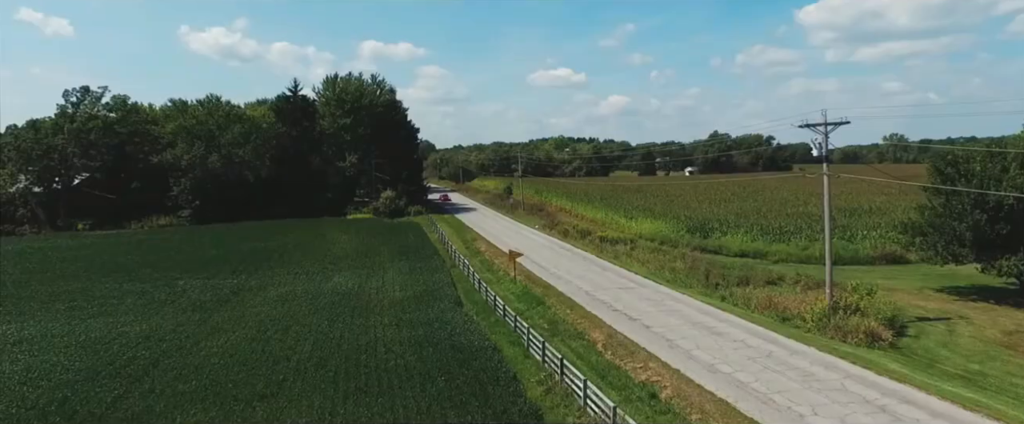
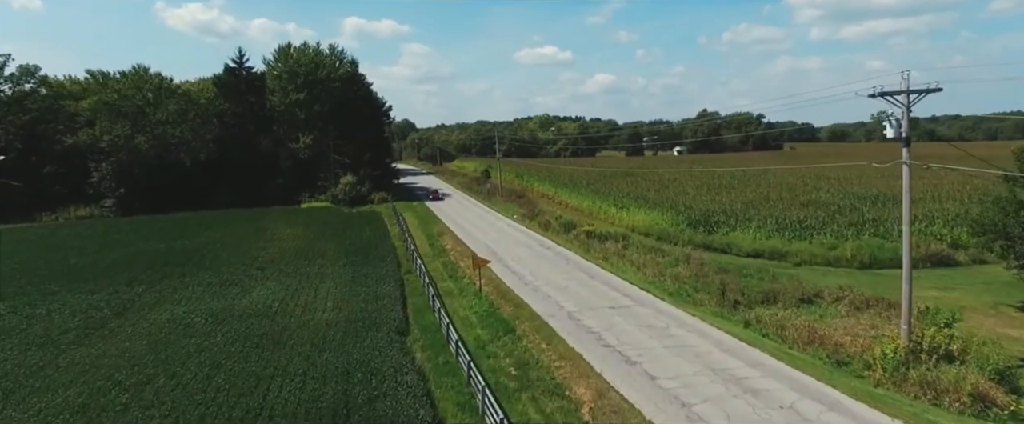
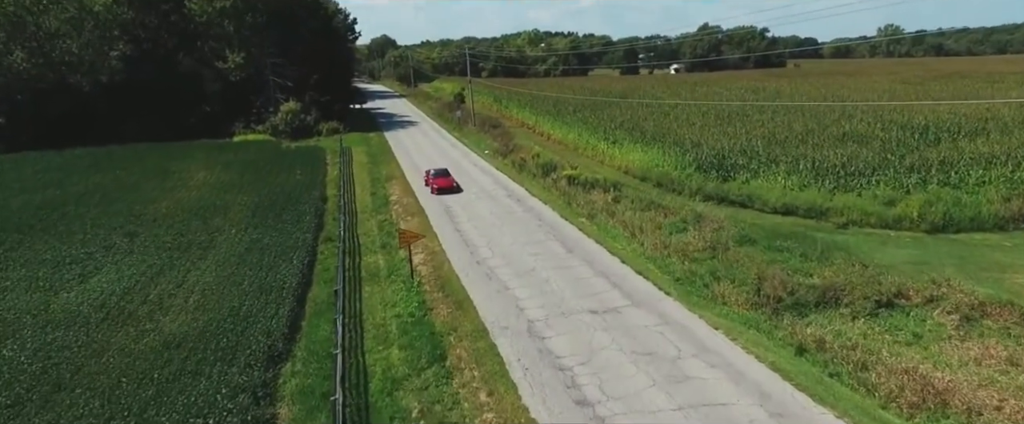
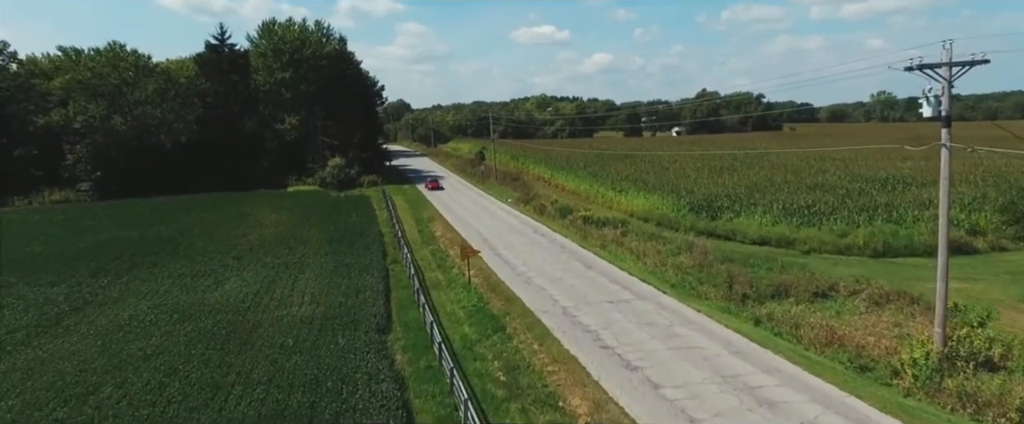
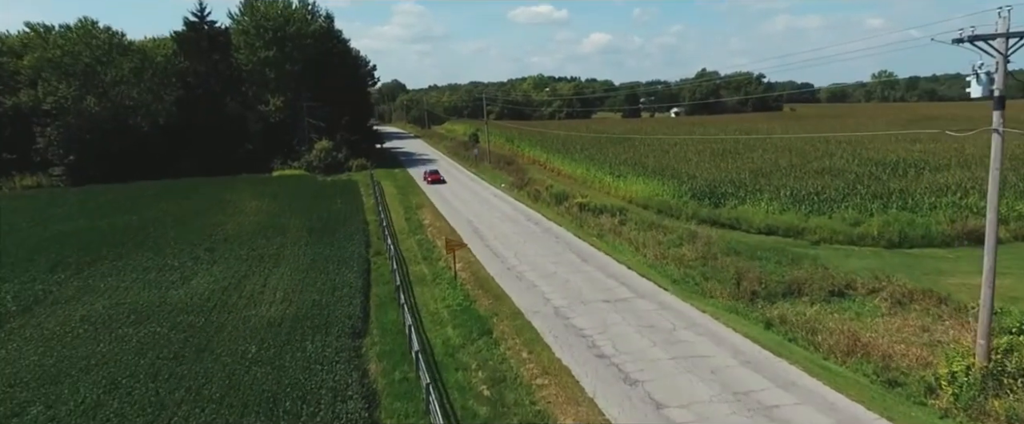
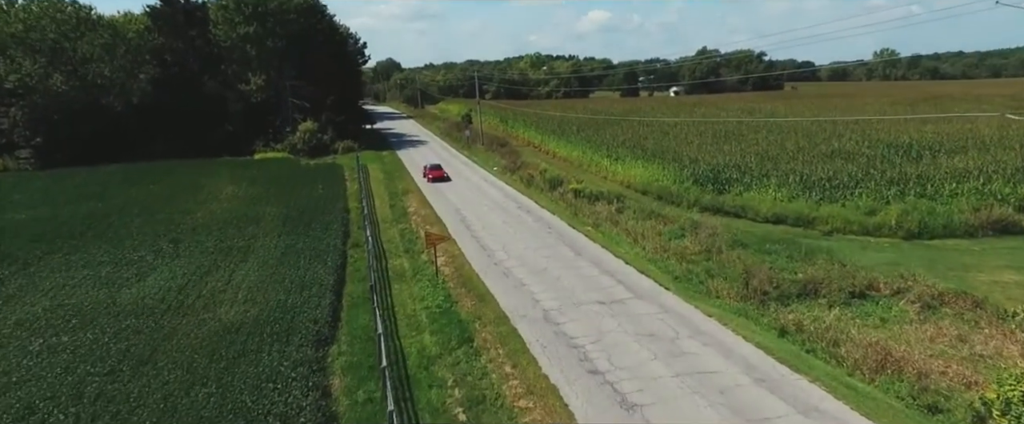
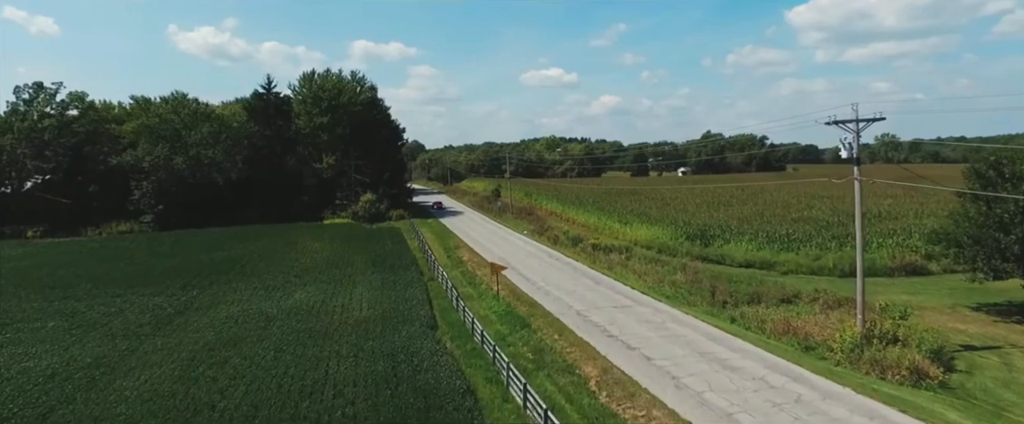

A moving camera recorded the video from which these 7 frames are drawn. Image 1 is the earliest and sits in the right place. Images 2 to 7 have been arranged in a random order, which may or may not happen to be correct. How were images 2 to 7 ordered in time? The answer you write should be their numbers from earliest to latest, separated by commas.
7, 2, 4, 5, 6, 3
